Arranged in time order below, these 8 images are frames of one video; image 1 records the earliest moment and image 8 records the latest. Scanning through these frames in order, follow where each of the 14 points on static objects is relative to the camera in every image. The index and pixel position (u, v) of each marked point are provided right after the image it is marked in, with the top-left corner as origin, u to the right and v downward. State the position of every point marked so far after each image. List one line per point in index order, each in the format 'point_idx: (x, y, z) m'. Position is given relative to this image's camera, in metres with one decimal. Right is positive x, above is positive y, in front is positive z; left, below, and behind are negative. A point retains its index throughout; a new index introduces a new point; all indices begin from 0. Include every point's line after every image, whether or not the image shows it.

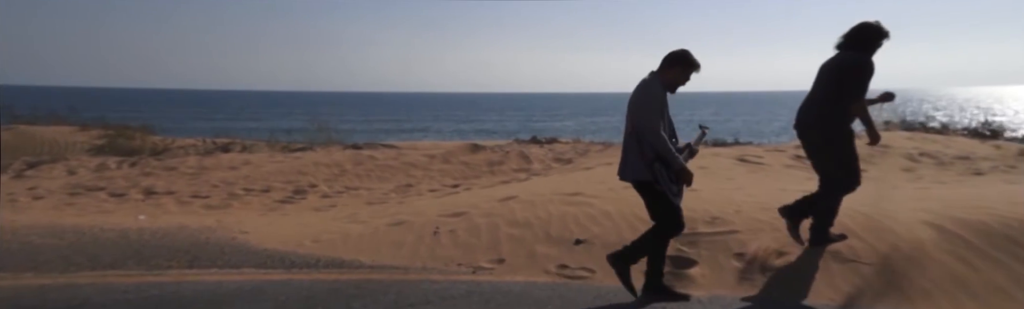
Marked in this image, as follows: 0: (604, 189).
0: (+1.0, -0.4, +6.7) m
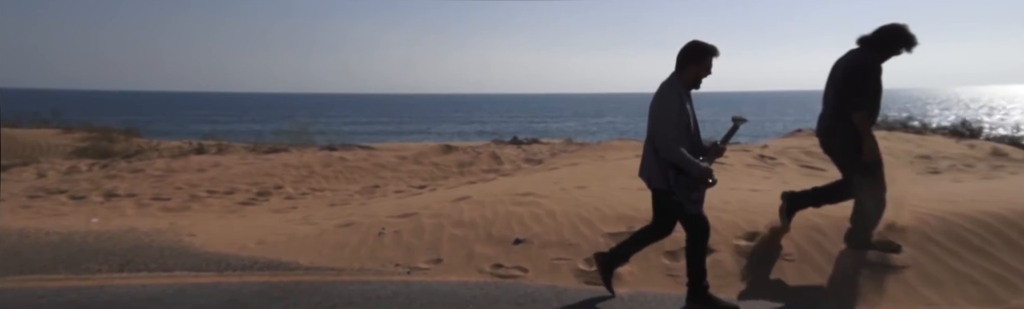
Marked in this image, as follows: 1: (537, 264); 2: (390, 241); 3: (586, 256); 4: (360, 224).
0: (+0.5, -0.4, +6.7) m
1: (+0.2, -0.7, +4.0) m
2: (-1.0, -0.7, +4.9) m
3: (+0.5, -0.7, +4.1) m
4: (-1.5, -0.7, +5.8) m
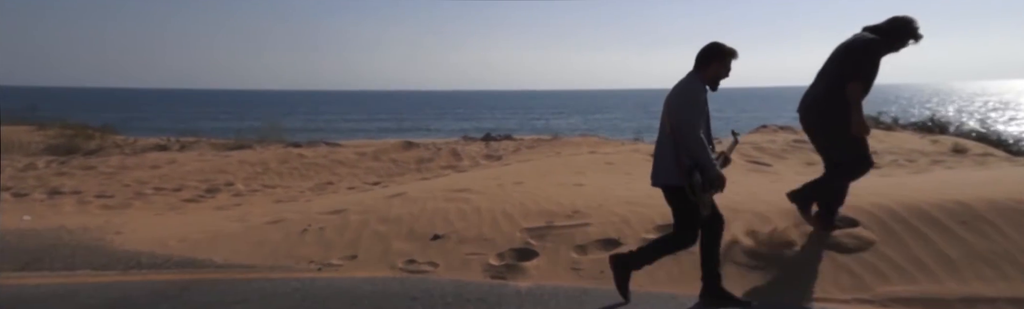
0: (-0.2, -0.4, +6.7) m
1: (-0.4, -0.7, +4.0) m
2: (-1.6, -0.7, +4.9) m
3: (-0.1, -0.7, +4.1) m
4: (-2.2, -0.6, +5.8) m
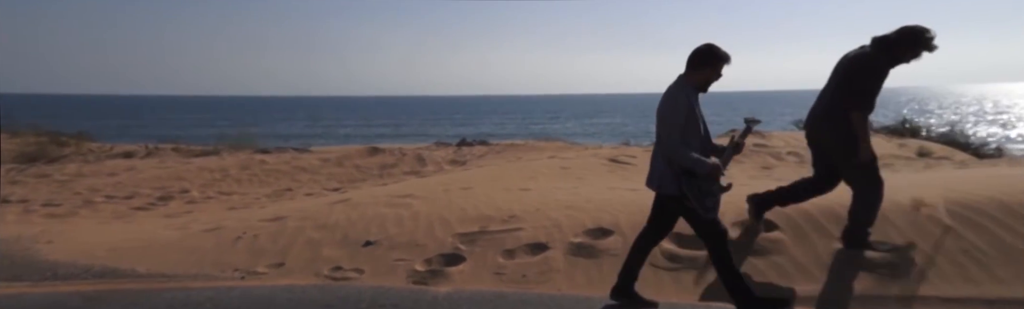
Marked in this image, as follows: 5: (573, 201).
0: (-0.8, -0.4, +6.7) m
1: (-0.9, -0.7, +4.0) m
2: (-2.2, -0.7, +4.8) m
3: (-0.6, -0.7, +4.1) m
4: (-2.7, -0.7, +5.7) m
5: (+0.6, -0.4, +5.5) m
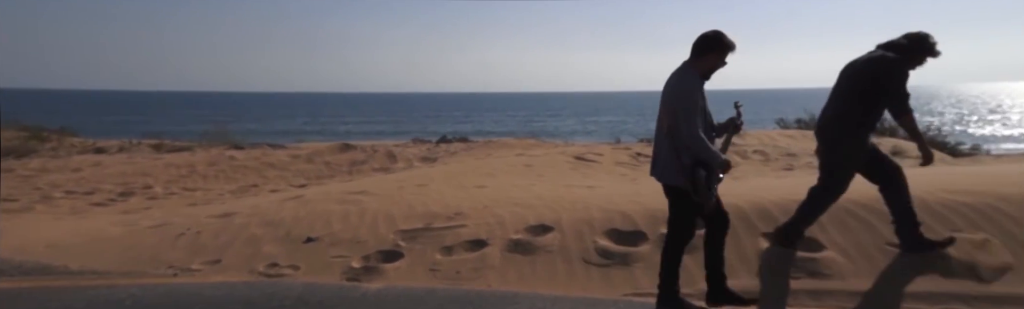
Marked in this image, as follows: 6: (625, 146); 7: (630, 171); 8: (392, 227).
0: (-1.3, -0.4, +6.7) m
1: (-1.3, -0.7, +4.0) m
2: (-2.6, -0.7, +4.7) m
3: (-1.0, -0.7, +4.1) m
4: (-3.2, -0.7, +5.6) m
5: (+0.1, -0.4, +5.6) m
6: (+2.7, +0.2, +14.1) m
7: (+1.9, -0.3, +9.8) m
8: (-0.9, -0.6, +4.6) m
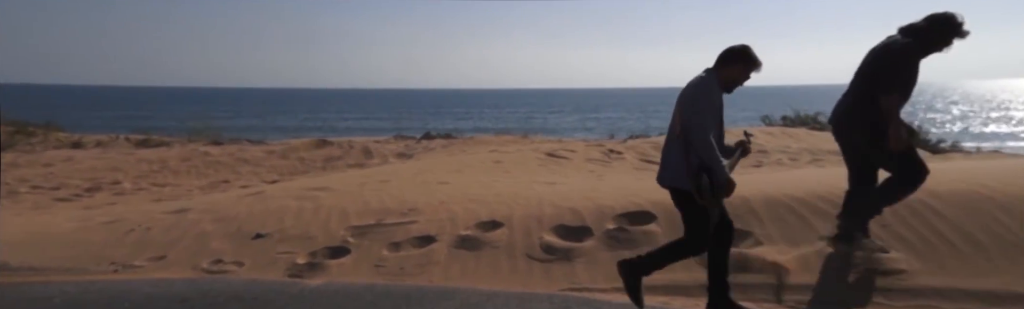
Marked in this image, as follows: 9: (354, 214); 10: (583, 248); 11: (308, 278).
0: (-1.7, -0.3, +6.7) m
1: (-1.7, -0.7, +3.9) m
2: (-3.0, -0.7, +4.7) m
3: (-1.3, -0.6, +4.1) m
4: (-3.6, -0.6, +5.5) m
5: (-0.3, -0.4, +5.6) m
6: (+2.1, +0.3, +14.1) m
7: (+1.4, -0.2, +9.9) m
8: (-1.3, -0.5, +4.6) m
9: (-1.3, -0.5, +4.9) m
10: (+0.4, -0.6, +3.7) m
11: (-1.2, -0.7, +3.5) m
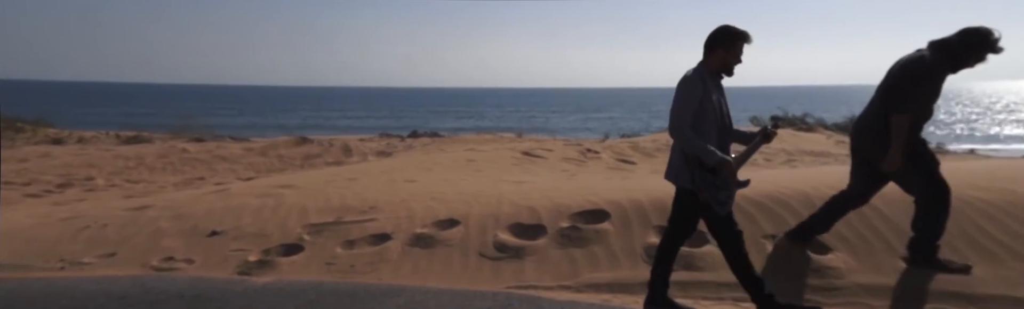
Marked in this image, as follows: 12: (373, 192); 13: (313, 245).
0: (-2.1, -0.3, +6.6) m
1: (-2.0, -0.7, +3.9) m
2: (-3.3, -0.6, +4.6) m
3: (-1.6, -0.6, +4.0) m
4: (-3.9, -0.6, +5.5) m
5: (-0.6, -0.4, +5.6) m
6: (+1.6, +0.3, +14.2) m
7: (+1.0, -0.2, +9.9) m
8: (-1.6, -0.5, +4.6) m
9: (-1.6, -0.5, +4.8) m
10: (+0.2, -0.6, +3.7) m
11: (-1.5, -0.7, +3.5) m
12: (-1.3, -0.4, +5.7) m
13: (-1.3, -0.6, +4.0) m
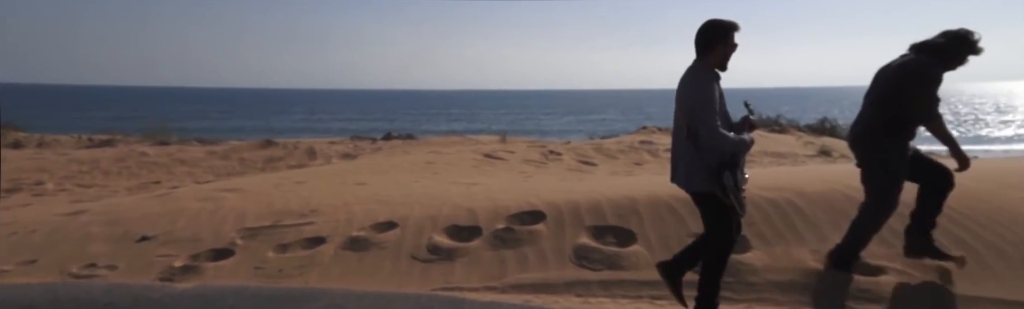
0: (-2.6, -0.3, +6.5) m
1: (-2.4, -0.7, +3.8) m
2: (-3.7, -0.6, +4.5) m
3: (-2.1, -0.6, +3.9) m
4: (-4.4, -0.6, +5.3) m
5: (-1.1, -0.4, +5.5) m
6: (+0.7, +0.2, +14.2) m
7: (+0.4, -0.2, +9.9) m
8: (-2.0, -0.5, +4.5) m
9: (-2.1, -0.5, +4.7) m
10: (-0.3, -0.6, +3.7) m
11: (-1.9, -0.7, +3.4) m
12: (-1.8, -0.4, +5.7) m
13: (-1.8, -0.6, +4.0) m
